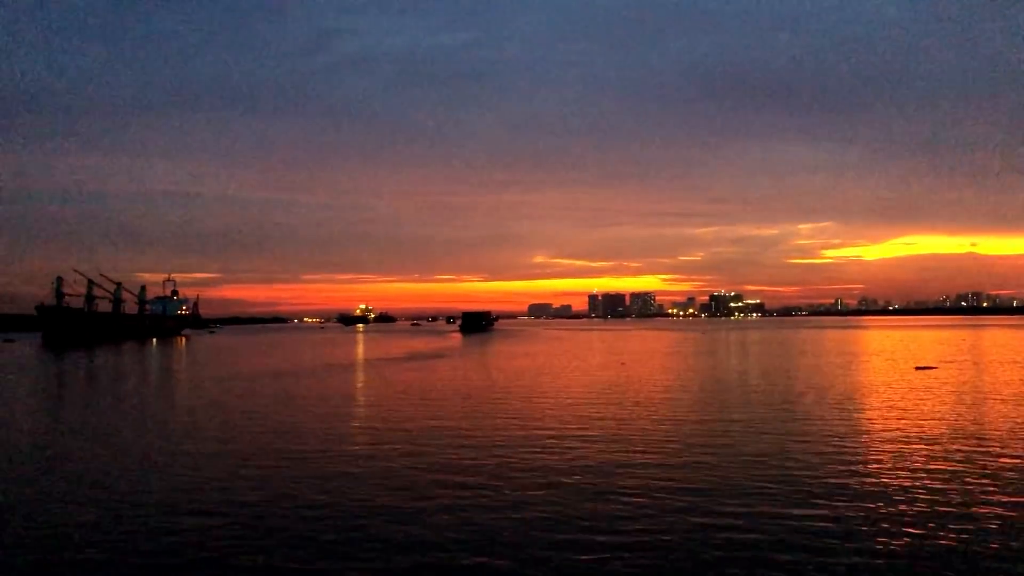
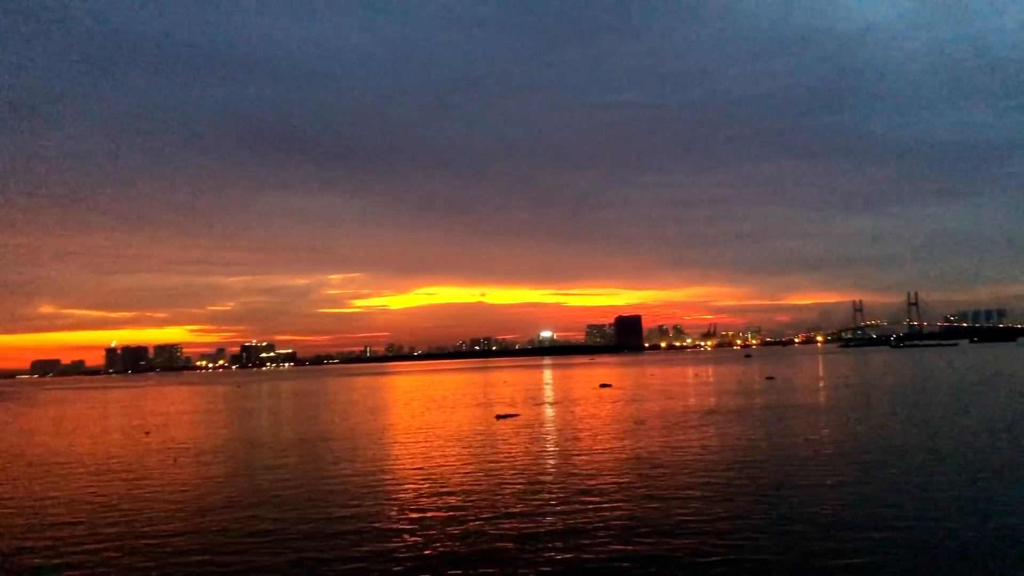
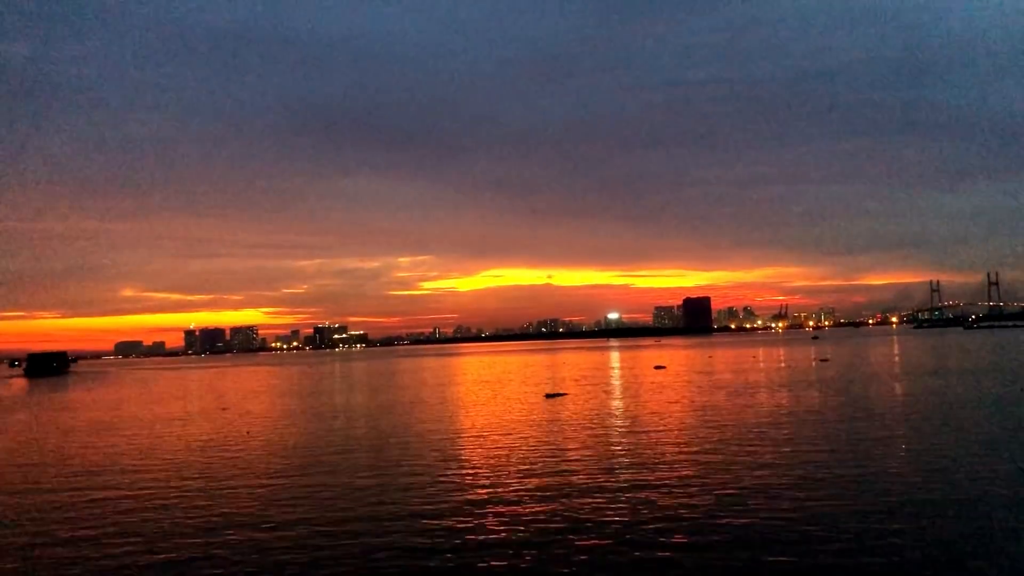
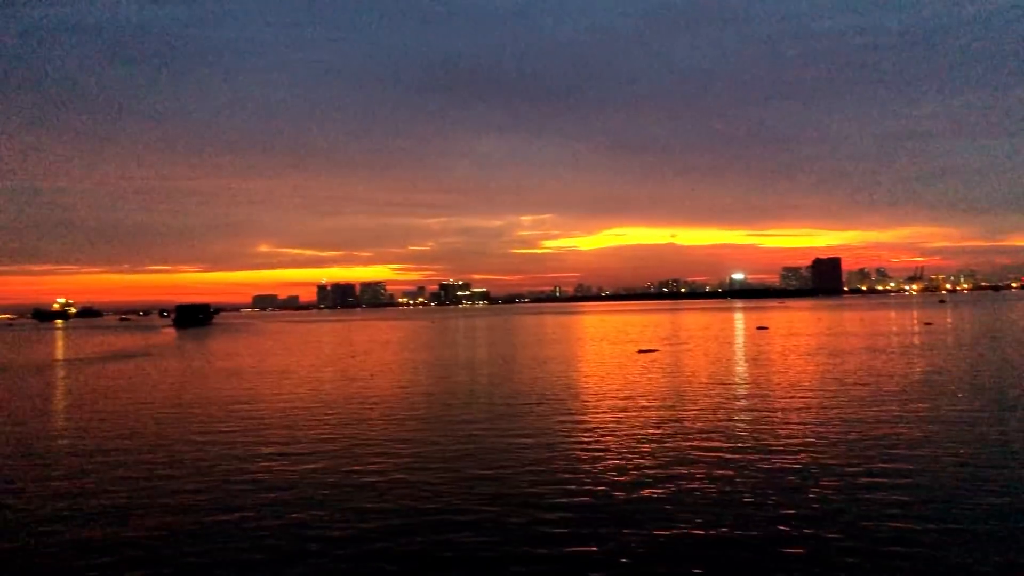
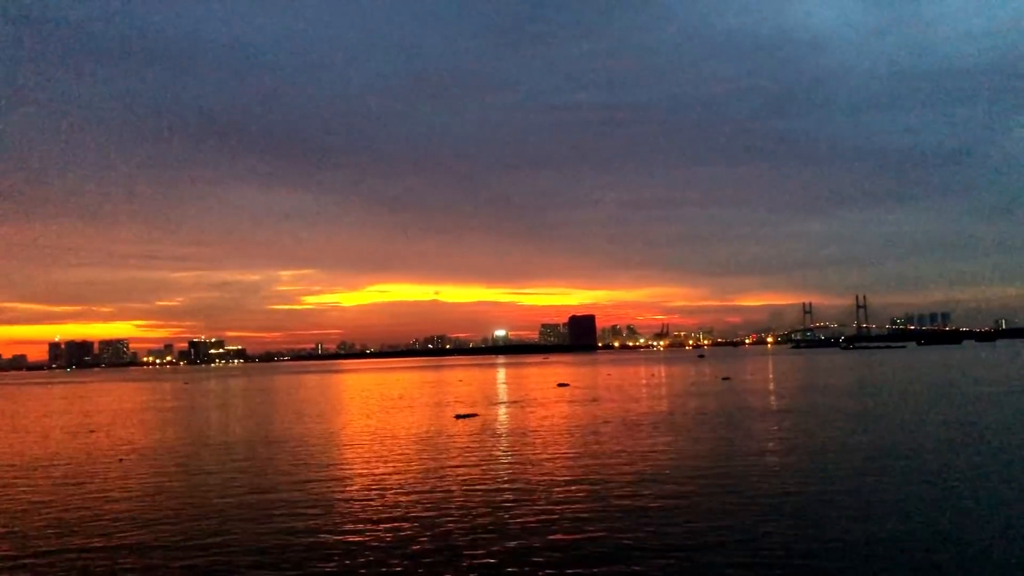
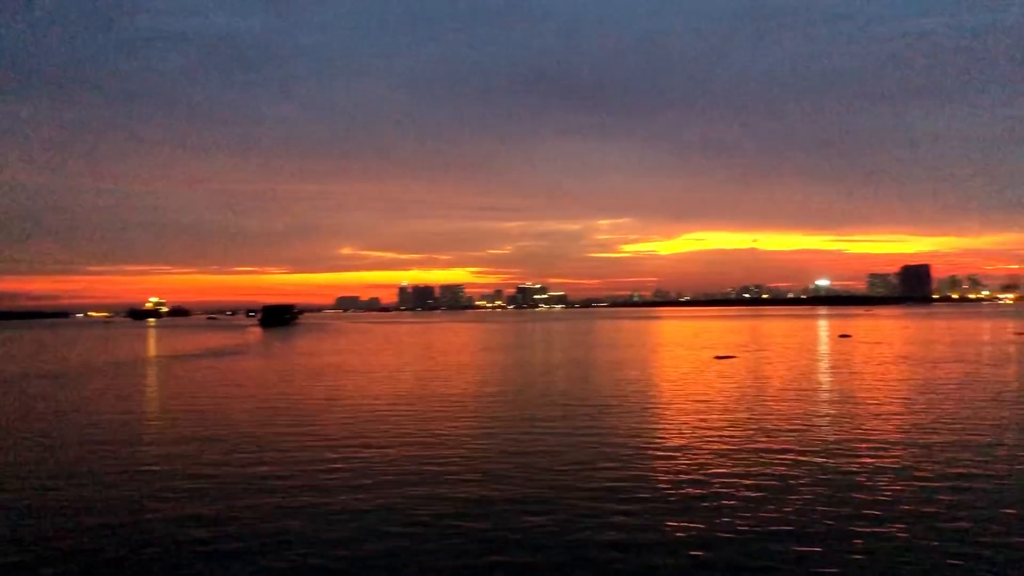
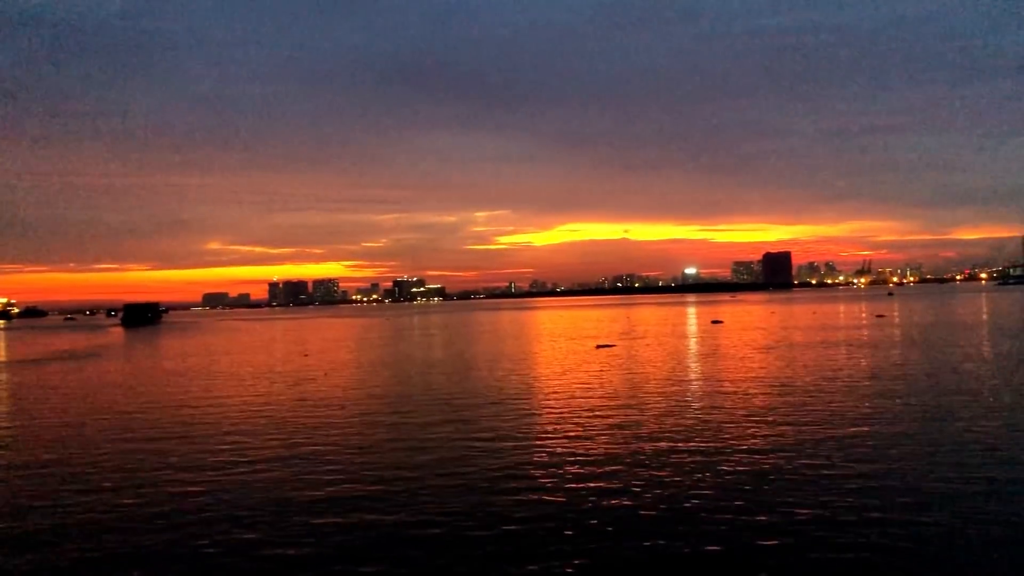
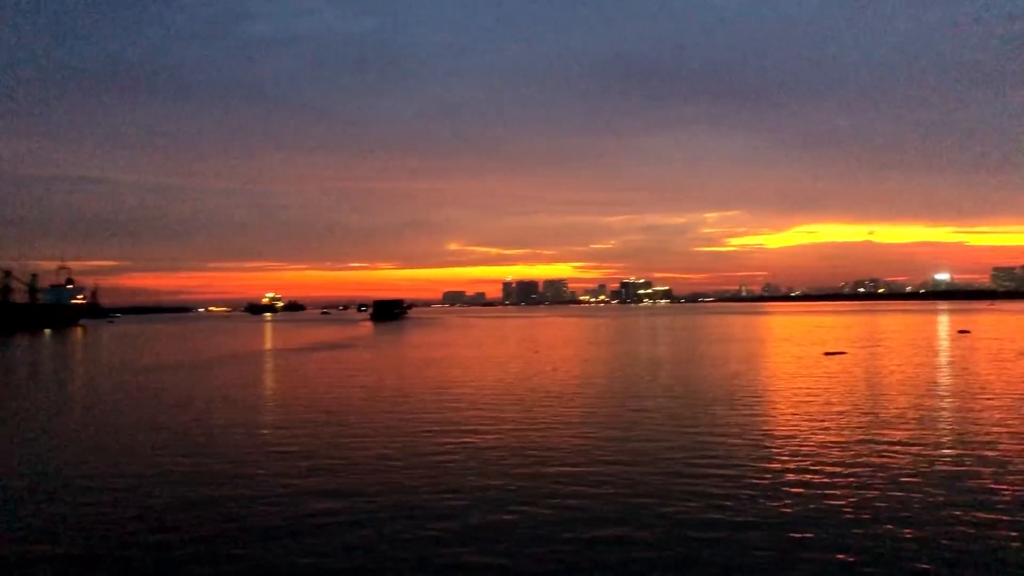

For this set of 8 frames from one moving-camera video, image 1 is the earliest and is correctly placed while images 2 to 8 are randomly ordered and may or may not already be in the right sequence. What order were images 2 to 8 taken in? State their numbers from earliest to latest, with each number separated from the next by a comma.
8, 6, 4, 7, 3, 2, 5
